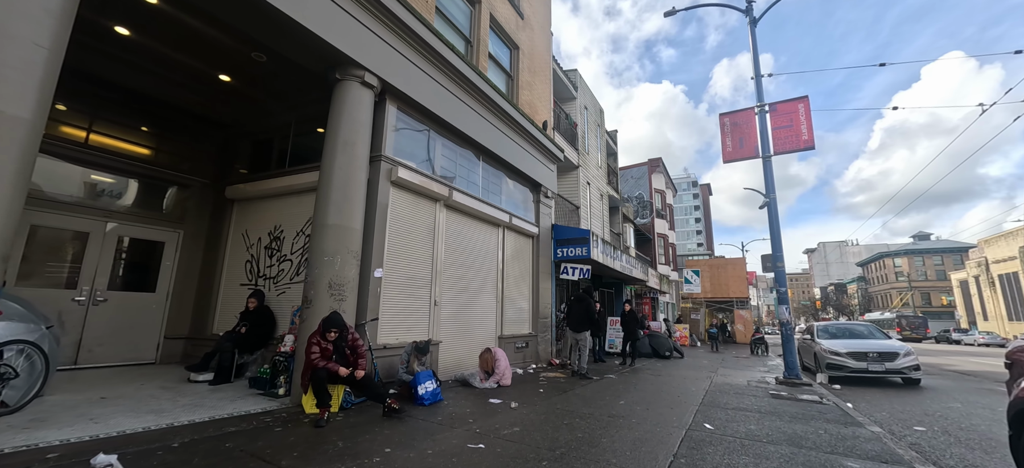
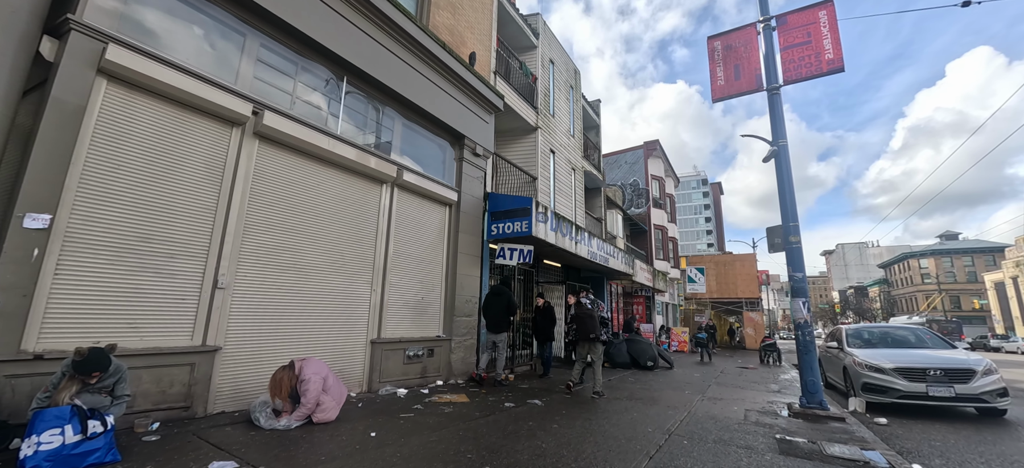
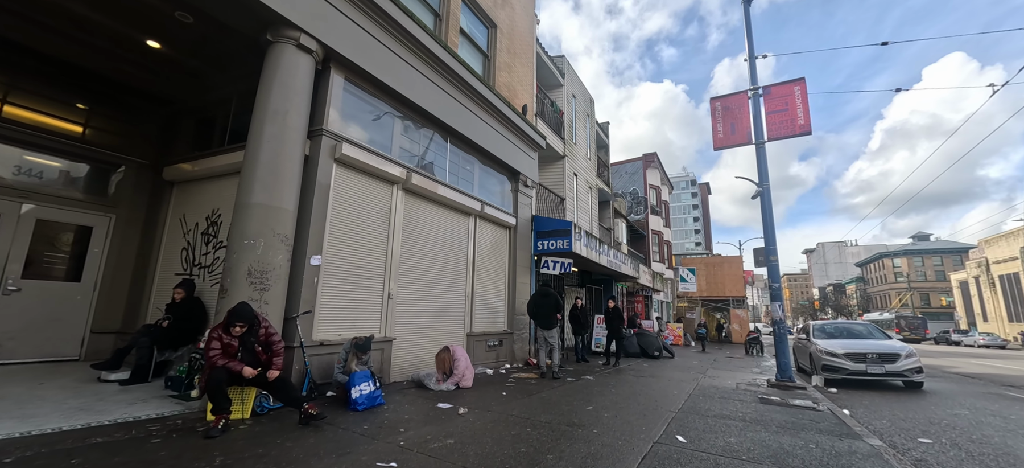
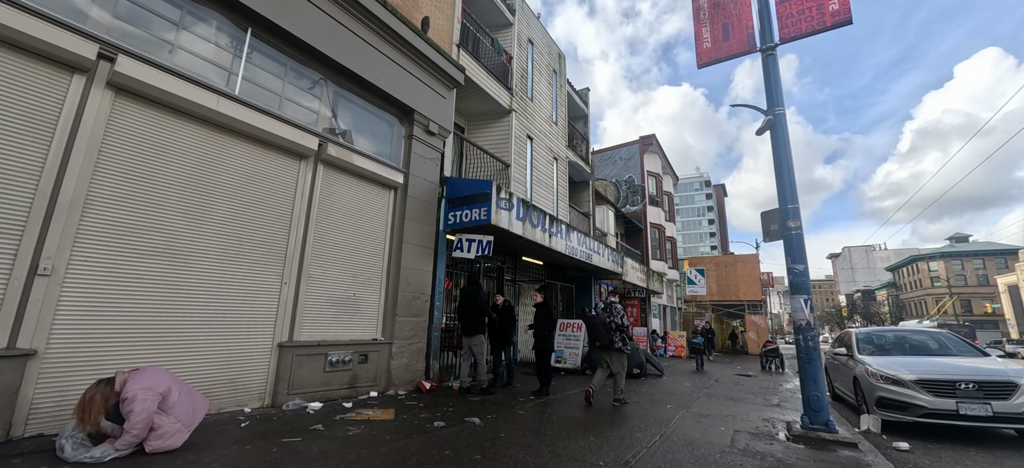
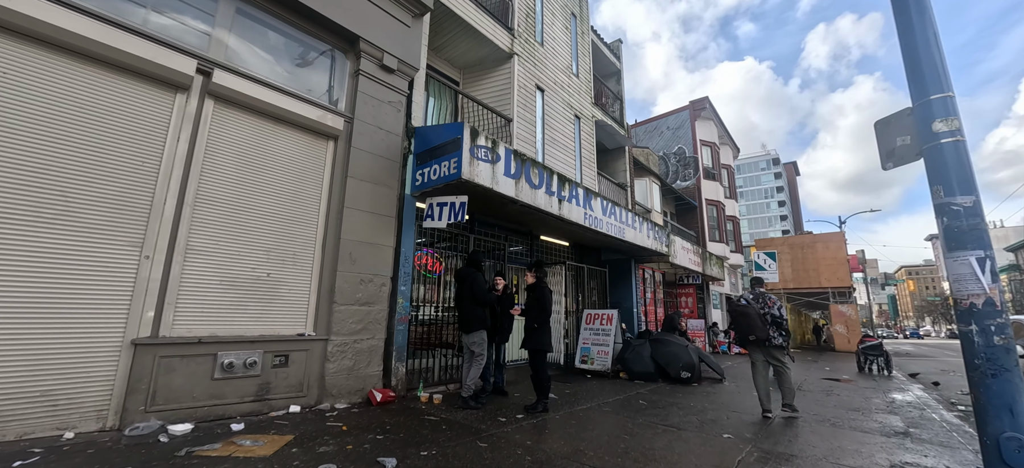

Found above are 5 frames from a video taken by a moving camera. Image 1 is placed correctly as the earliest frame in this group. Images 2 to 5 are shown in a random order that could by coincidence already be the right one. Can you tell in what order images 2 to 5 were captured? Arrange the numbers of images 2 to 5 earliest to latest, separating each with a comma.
3, 2, 4, 5
